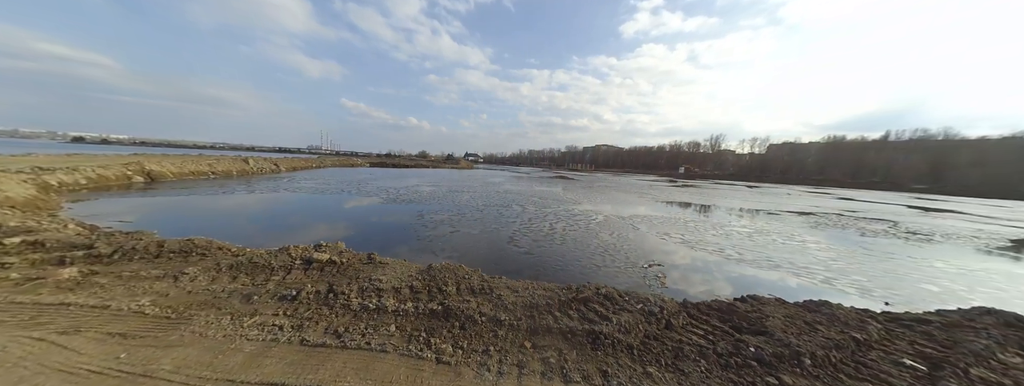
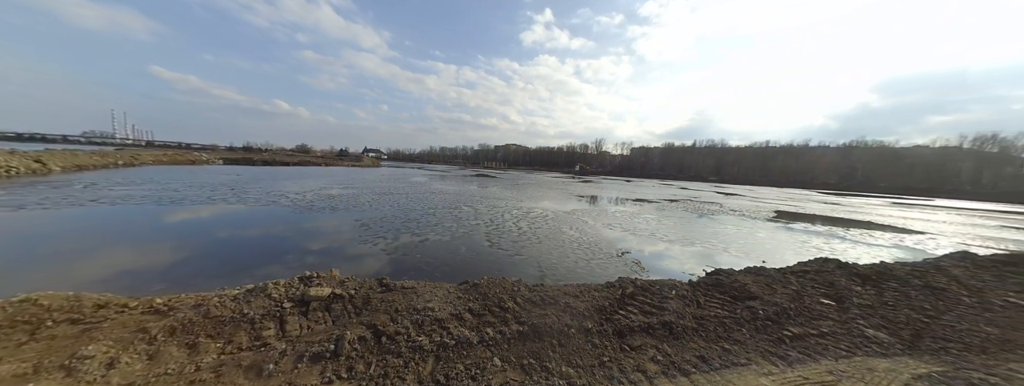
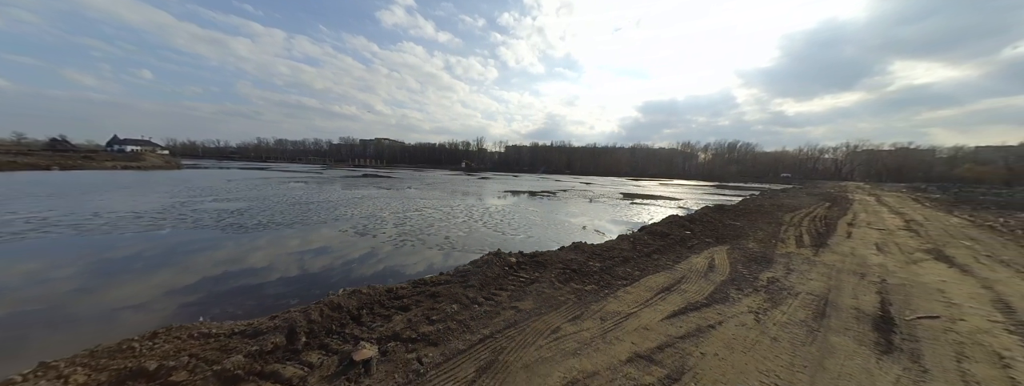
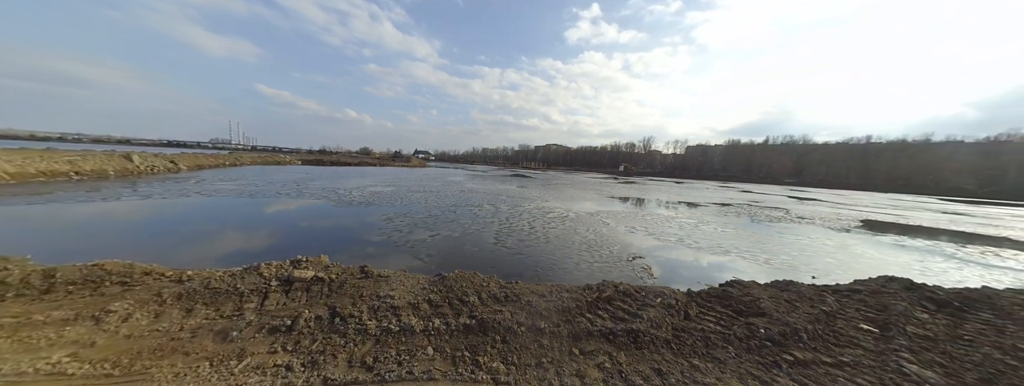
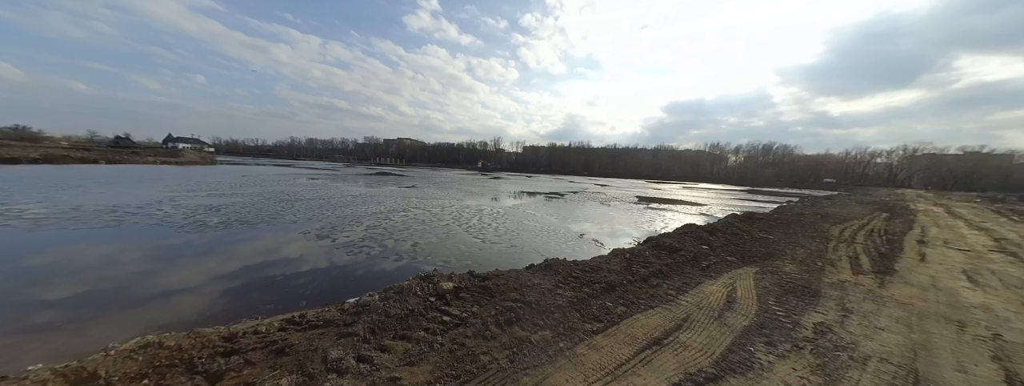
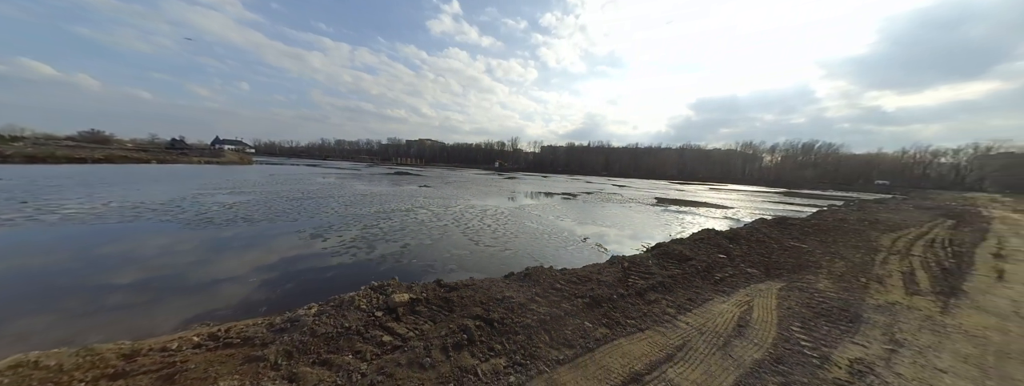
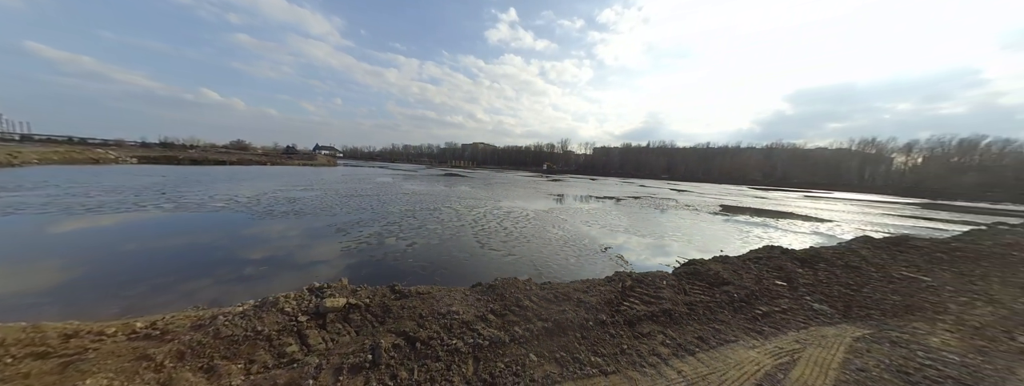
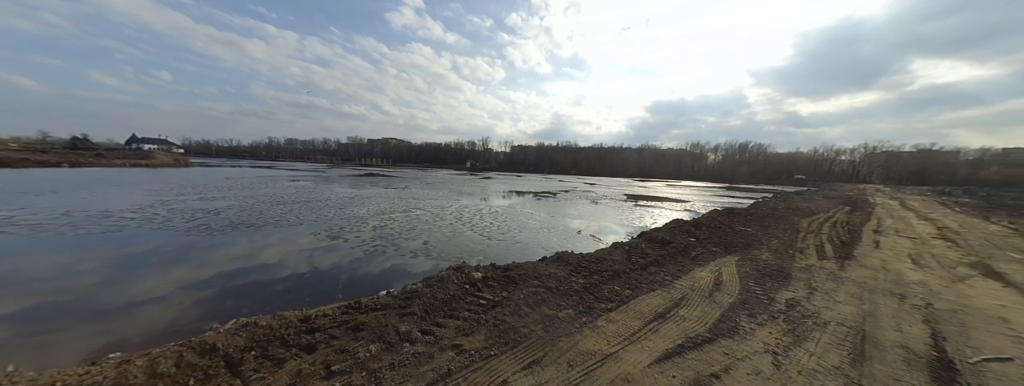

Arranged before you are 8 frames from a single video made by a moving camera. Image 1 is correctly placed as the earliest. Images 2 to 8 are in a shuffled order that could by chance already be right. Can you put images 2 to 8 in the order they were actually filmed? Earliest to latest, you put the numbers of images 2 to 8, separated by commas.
4, 2, 7, 6, 5, 8, 3
